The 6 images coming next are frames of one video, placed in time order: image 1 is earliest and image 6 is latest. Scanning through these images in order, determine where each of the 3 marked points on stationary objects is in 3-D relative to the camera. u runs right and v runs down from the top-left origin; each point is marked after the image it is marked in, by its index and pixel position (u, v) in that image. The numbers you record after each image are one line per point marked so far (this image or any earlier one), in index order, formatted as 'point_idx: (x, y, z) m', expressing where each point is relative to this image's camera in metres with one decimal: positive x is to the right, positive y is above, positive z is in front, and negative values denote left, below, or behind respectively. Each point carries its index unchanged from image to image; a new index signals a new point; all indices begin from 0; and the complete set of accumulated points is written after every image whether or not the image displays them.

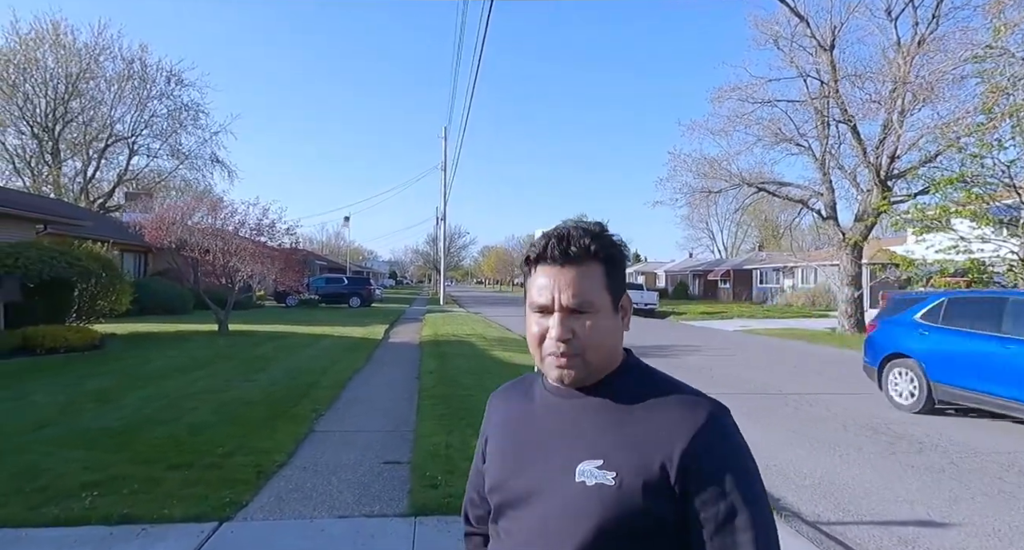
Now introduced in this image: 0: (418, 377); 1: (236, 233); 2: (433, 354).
0: (-1.5, -1.7, +10.4) m
1: (-8.3, +1.2, +18.9) m
2: (-1.6, -1.7, +13.3) m
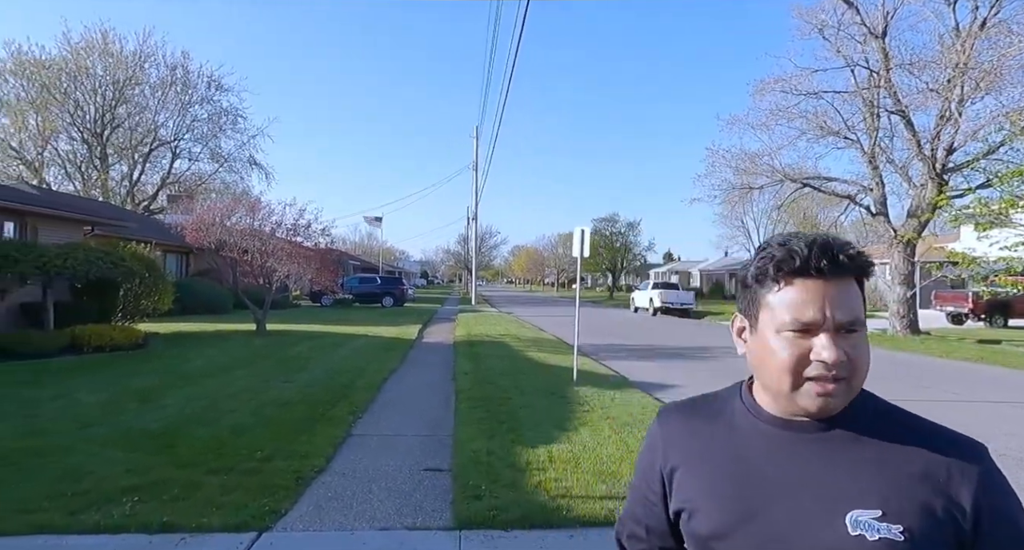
0: (-1.0, -1.7, +10.4) m
1: (-7.3, +1.2, +19.2) m
2: (-0.9, -1.7, +13.2) m
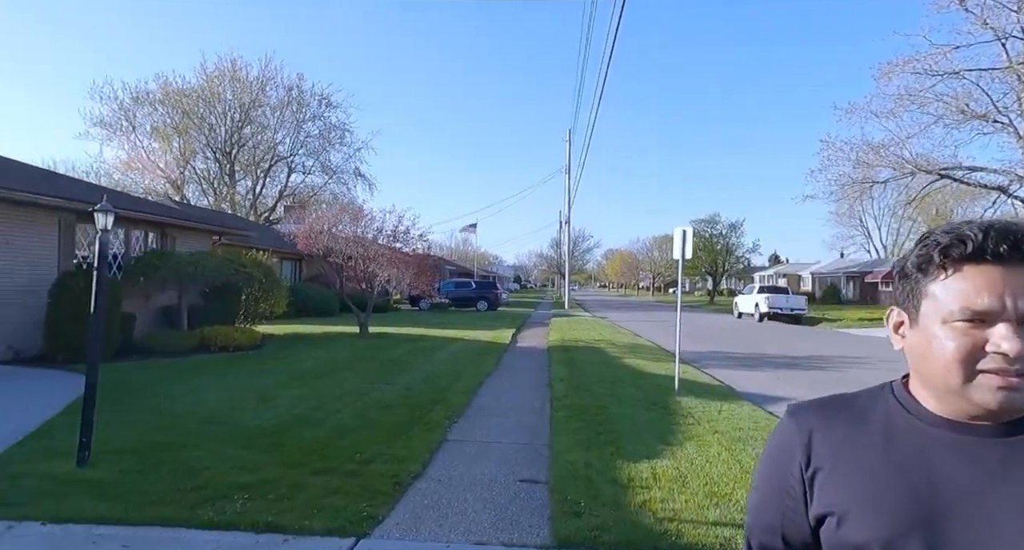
0: (+0.6, -1.8, +10.2) m
1: (-4.4, +1.1, +19.8) m
2: (+1.1, -1.8, +13.0) m
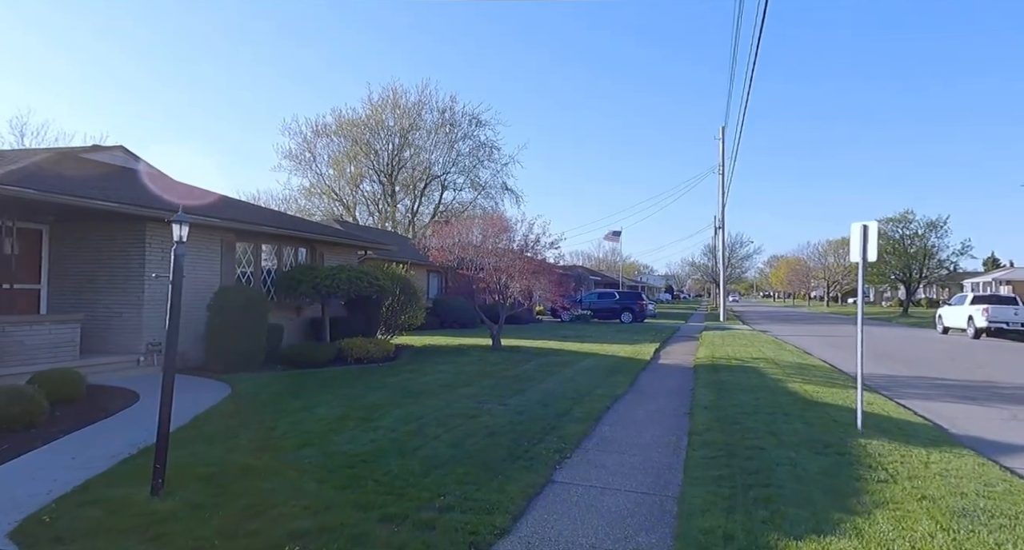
0: (+2.4, -1.9, +8.5) m
1: (-0.1, +0.8, +19.1) m
2: (+3.6, -1.9, +11.1) m
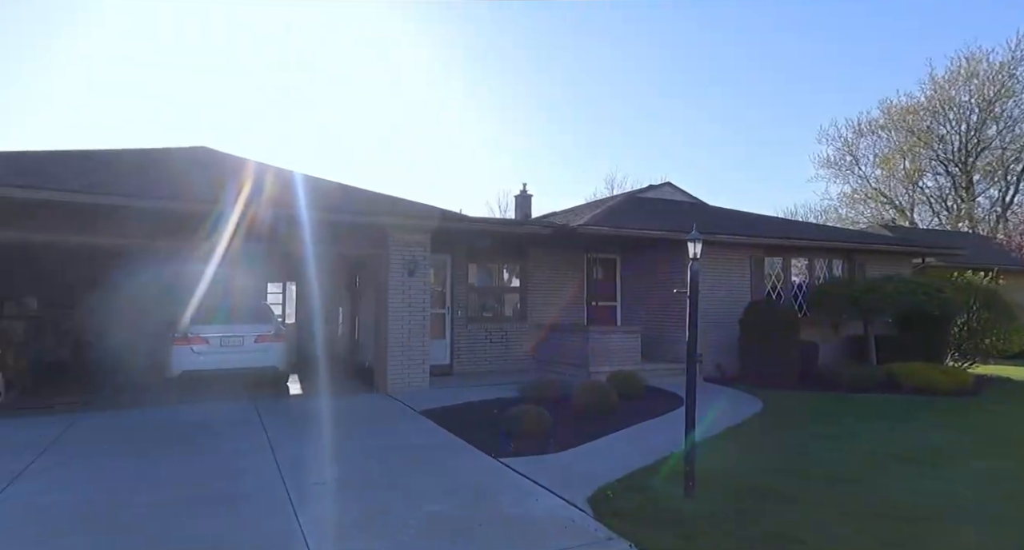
0: (+7.4, -1.8, +3.7) m
1: (+13.6, +0.6, +12.7) m
2: (+10.1, -1.8, +4.5) m
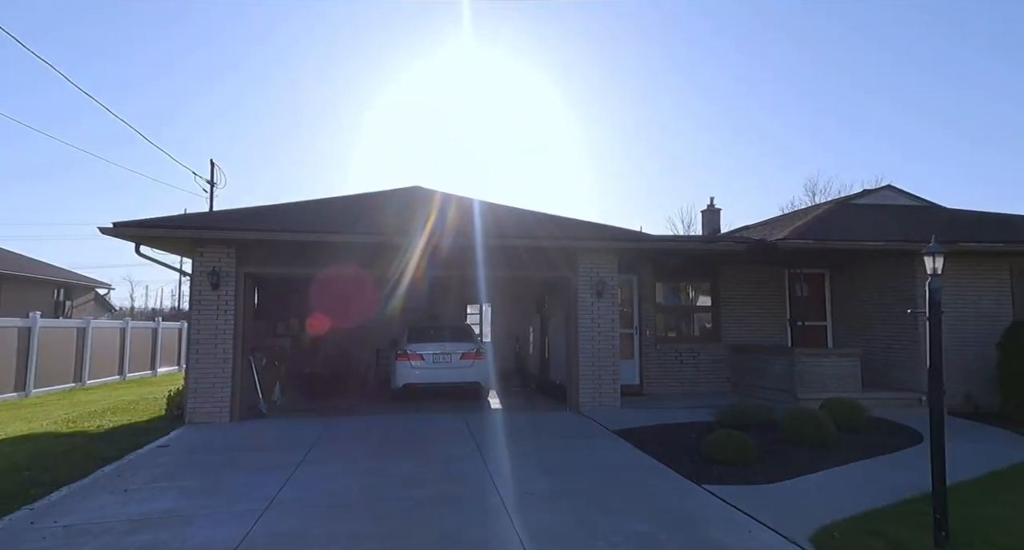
0: (+7.7, -1.7, +0.8) m
1: (+16.8, +0.7, +7.0) m
2: (+10.6, -1.6, +0.6) m
